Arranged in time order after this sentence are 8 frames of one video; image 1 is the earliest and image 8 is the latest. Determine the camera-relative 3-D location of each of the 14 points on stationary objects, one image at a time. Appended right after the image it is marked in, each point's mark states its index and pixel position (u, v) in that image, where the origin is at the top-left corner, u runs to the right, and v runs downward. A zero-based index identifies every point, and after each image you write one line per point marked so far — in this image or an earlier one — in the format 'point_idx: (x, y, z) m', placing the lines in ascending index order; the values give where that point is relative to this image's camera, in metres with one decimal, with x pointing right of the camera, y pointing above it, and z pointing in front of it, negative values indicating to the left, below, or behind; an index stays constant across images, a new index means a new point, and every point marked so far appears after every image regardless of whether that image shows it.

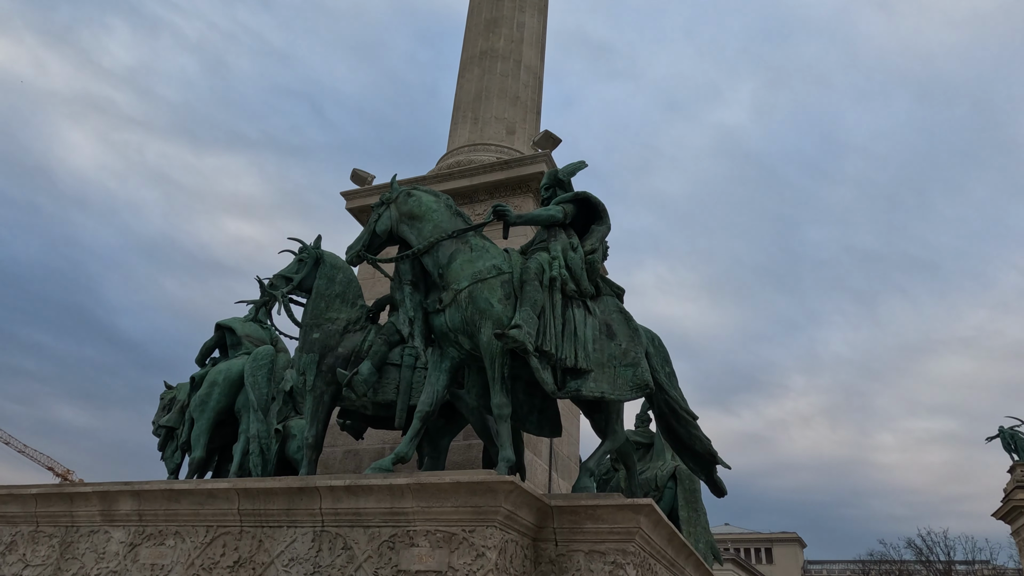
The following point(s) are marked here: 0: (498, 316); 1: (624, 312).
0: (-0.2, -0.3, +7.5) m
1: (+1.4, -0.3, +8.5) m
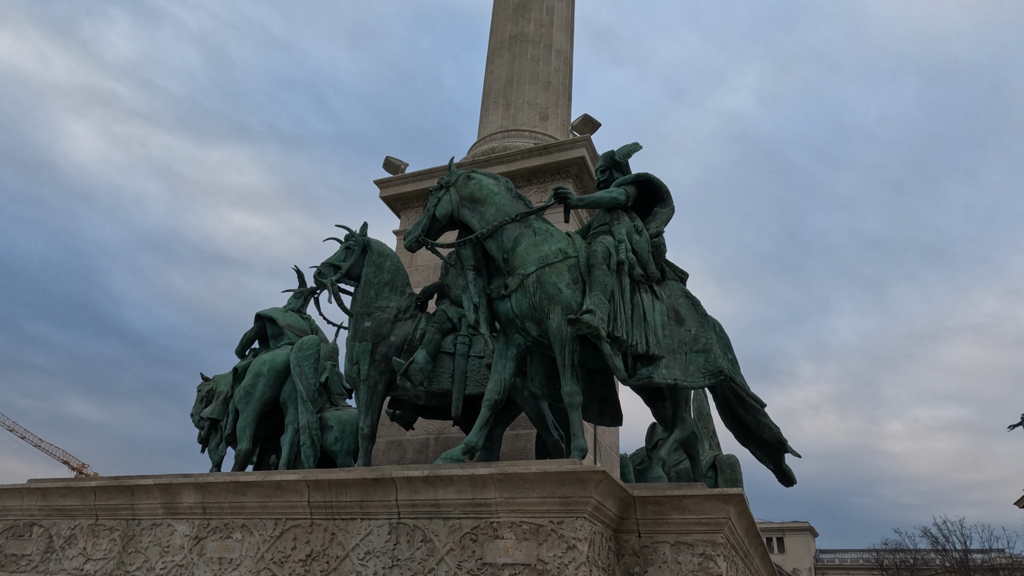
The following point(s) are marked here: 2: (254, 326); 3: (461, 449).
0: (+0.6, -0.2, +7.3) m
1: (+2.2, -0.1, +8.3) m
2: (-4.8, -0.7, +12.3) m
3: (-0.5, -1.7, +7.1) m
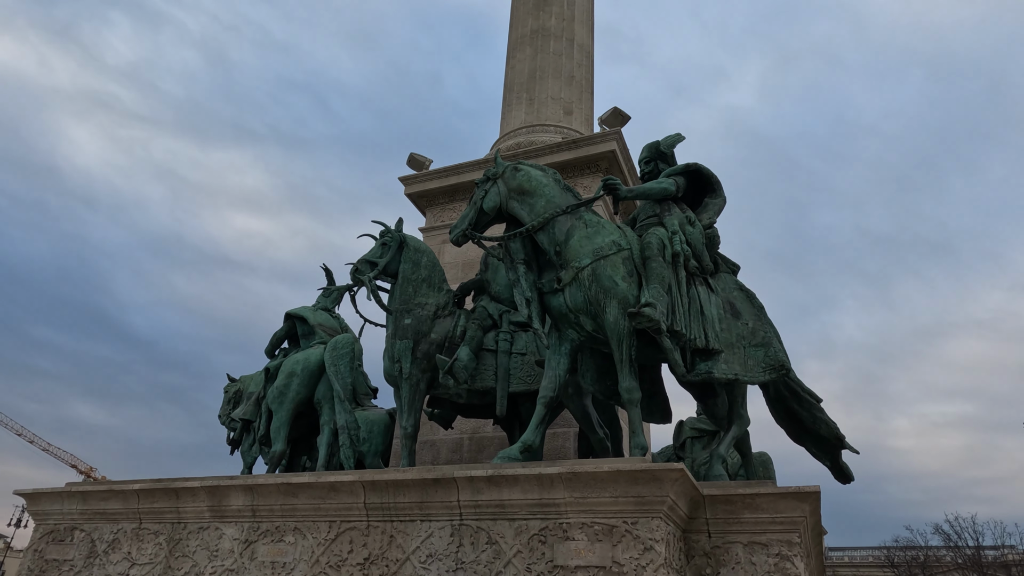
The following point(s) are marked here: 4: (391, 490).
0: (+1.2, -0.1, +7.1) m
1: (+2.8, 0.0, +8.0) m
2: (-4.2, -0.7, +12.1) m
3: (+0.1, -1.7, +6.9) m
4: (-1.2, -2.0, +6.4) m
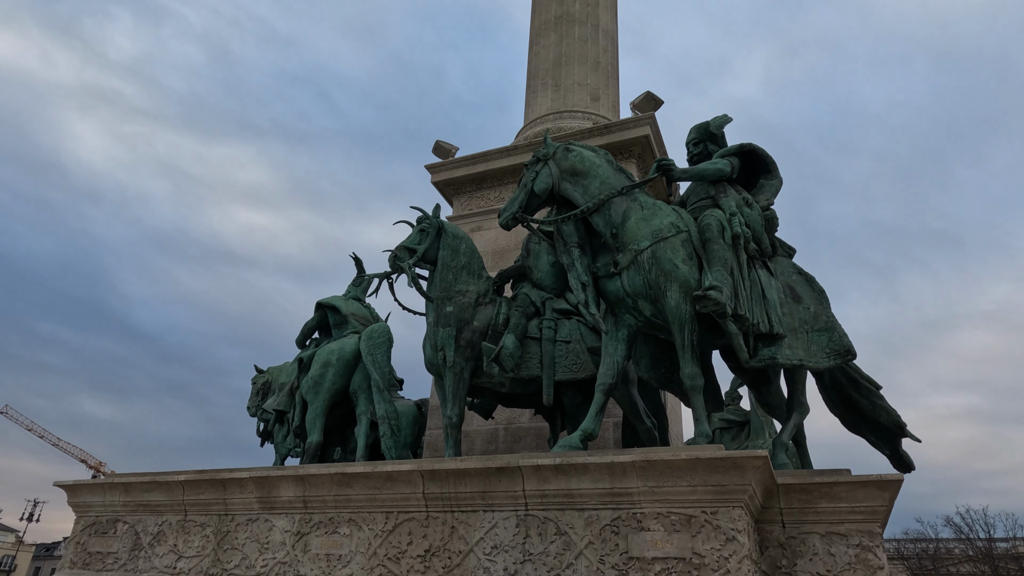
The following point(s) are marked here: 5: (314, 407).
0: (+1.8, +0.1, +6.8) m
1: (+3.4, +0.2, +7.8) m
2: (-3.6, -0.5, +11.9) m
3: (+0.7, -1.5, +6.7) m
4: (-0.6, -1.8, +6.2) m
5: (-3.2, -1.9, +10.5) m
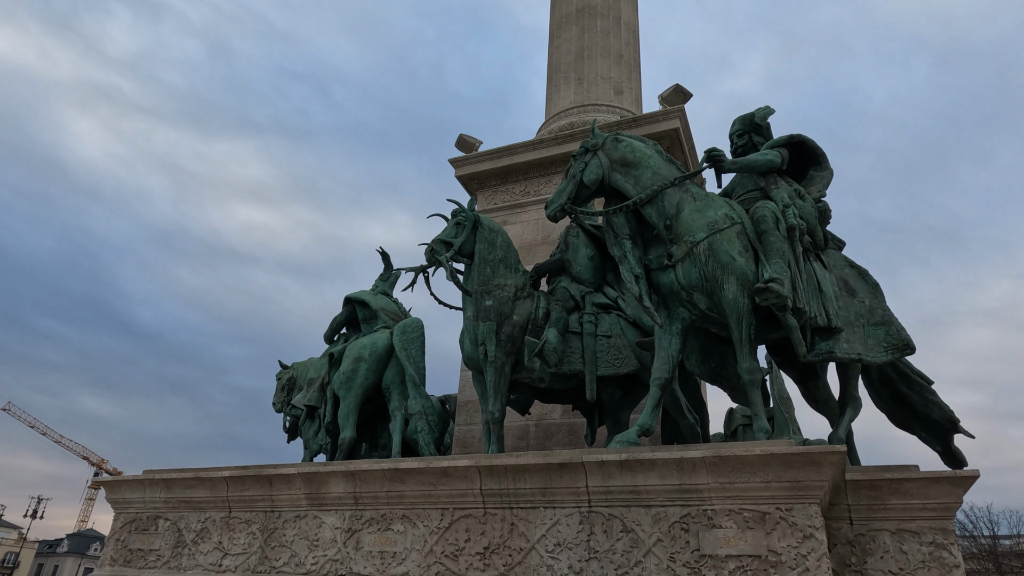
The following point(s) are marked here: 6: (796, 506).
0: (+2.4, +0.2, +6.7) m
1: (+4.0, +0.3, +7.6) m
2: (-3.0, -0.4, +11.7) m
3: (+1.2, -1.4, +6.5) m
4: (0.0, -1.7, +6.0) m
5: (-2.6, -1.8, +10.4) m
6: (+2.2, -1.7, +5.2) m
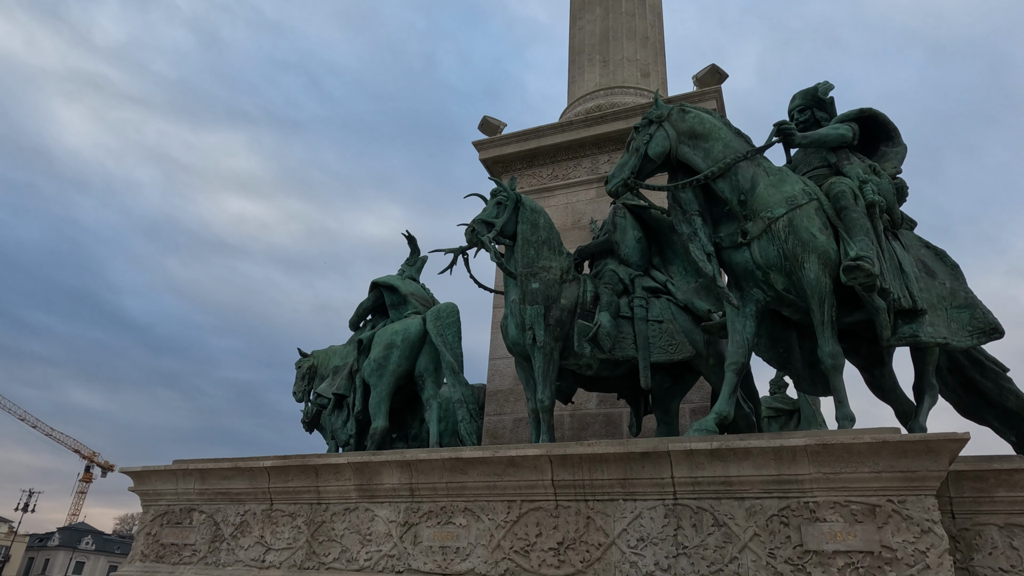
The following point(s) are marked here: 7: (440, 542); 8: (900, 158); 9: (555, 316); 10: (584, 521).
0: (+3.0, +0.4, +6.3) m
1: (+4.6, +0.5, +7.2) m
2: (-2.4, -0.1, +11.3) m
3: (+1.9, -1.2, +6.1) m
4: (+0.6, -1.5, +5.6) m
5: (-2.0, -1.5, +9.9) m
6: (+2.9, -1.5, +4.8) m
7: (-0.7, -2.3, +5.9) m
8: (+4.4, +1.5, +7.5) m
9: (+0.5, -0.4, +8.4) m
10: (+0.6, -2.0, +5.6) m
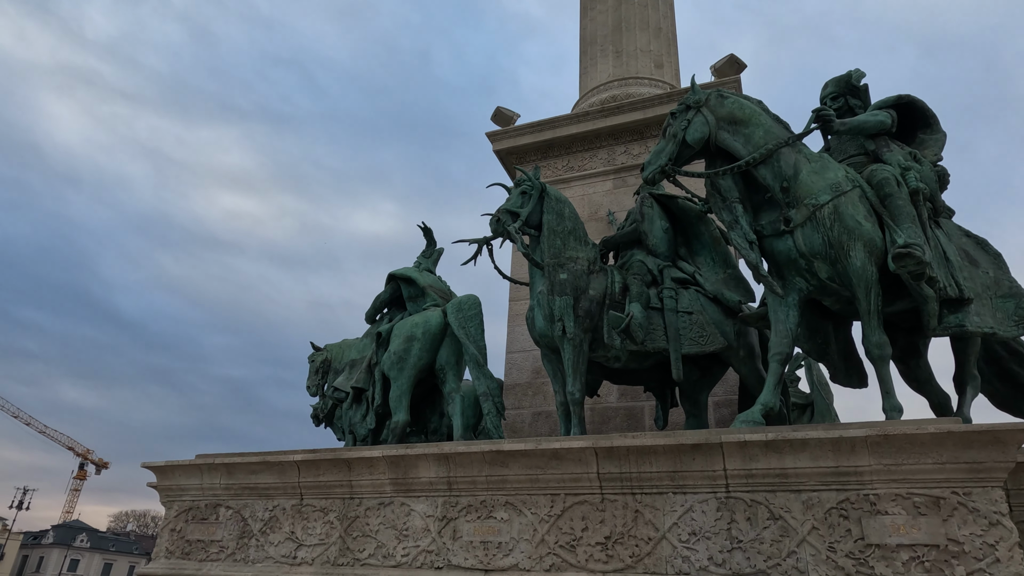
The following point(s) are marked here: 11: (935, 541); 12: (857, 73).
0: (+3.4, +0.5, +6.2) m
1: (+5.0, +0.6, +7.1) m
2: (-2.1, 0.0, +11.1) m
3: (+2.2, -1.1, +6.0) m
4: (+1.0, -1.4, +5.5) m
5: (-1.7, -1.4, +9.7) m
6: (+3.3, -1.4, +4.6) m
7: (-0.3, -2.2, +5.8) m
8: (+4.8, +1.6, +7.3) m
9: (+0.9, -0.2, +8.3) m
10: (+1.0, -1.9, +5.4) m
11: (+3.0, -1.8, +4.6) m
12: (+4.3, +2.6, +8.0) m
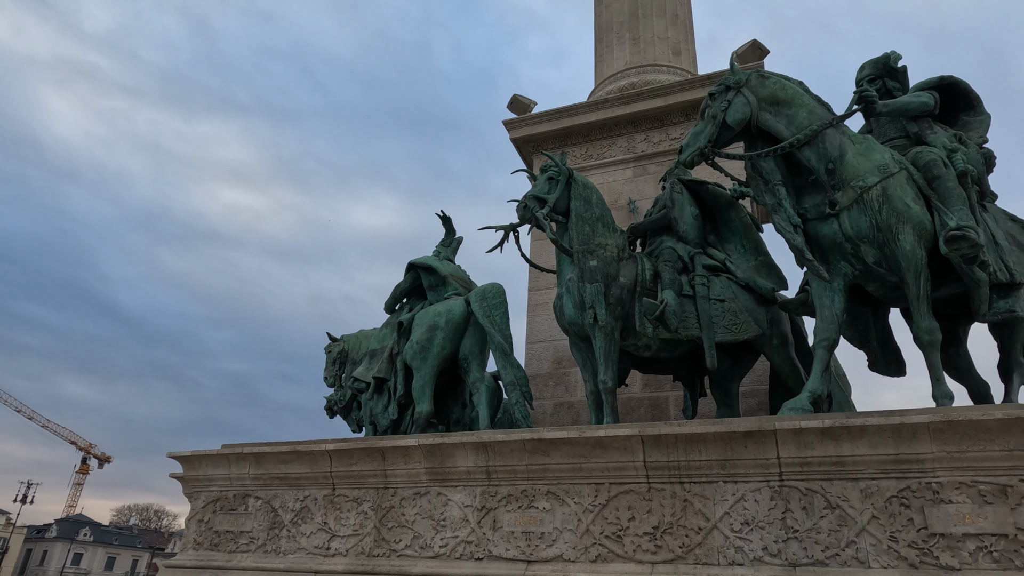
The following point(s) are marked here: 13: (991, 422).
0: (+3.8, +0.6, +6.0) m
1: (+5.4, +0.7, +6.9) m
2: (-1.7, +0.2, +10.9) m
3: (+2.6, -1.0, +5.8) m
4: (+1.4, -1.3, +5.3) m
5: (-1.3, -1.3, +9.6) m
6: (+3.6, -1.3, +4.5) m
7: (+0.1, -2.1, +5.6) m
8: (+5.1, +1.7, +7.1) m
9: (+1.3, -0.1, +8.1) m
10: (+1.3, -1.7, +5.3) m
11: (+3.3, -1.6, +4.4) m
12: (+4.6, +2.8, +7.8) m
13: (+3.3, -0.9, +4.6) m
